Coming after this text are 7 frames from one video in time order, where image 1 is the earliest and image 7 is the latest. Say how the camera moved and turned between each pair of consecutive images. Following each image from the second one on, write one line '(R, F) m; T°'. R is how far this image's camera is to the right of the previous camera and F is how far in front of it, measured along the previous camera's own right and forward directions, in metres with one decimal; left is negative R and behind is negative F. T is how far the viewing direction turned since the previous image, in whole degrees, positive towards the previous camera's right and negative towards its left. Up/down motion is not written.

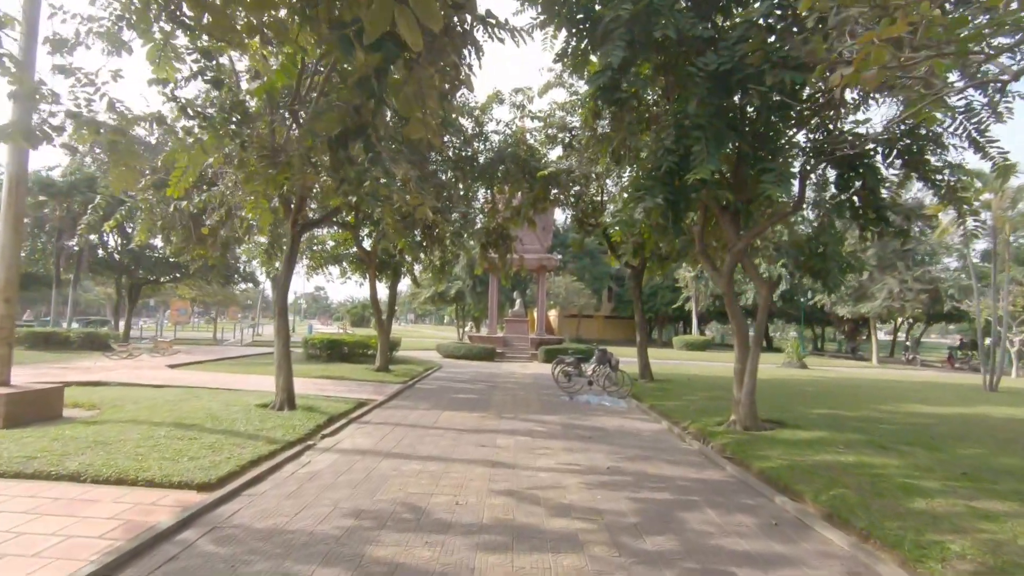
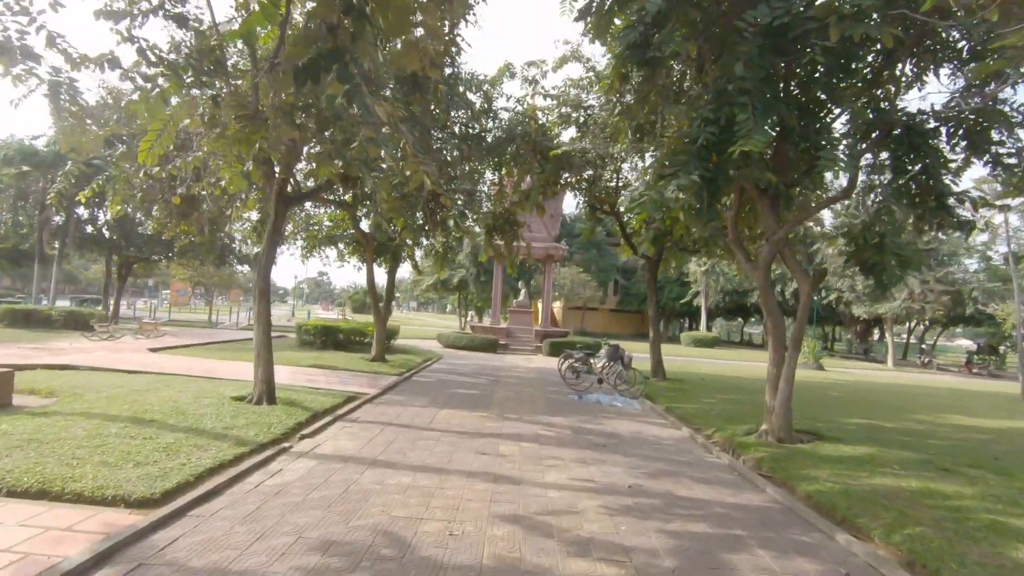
(-0.1, +1.2) m; 0°
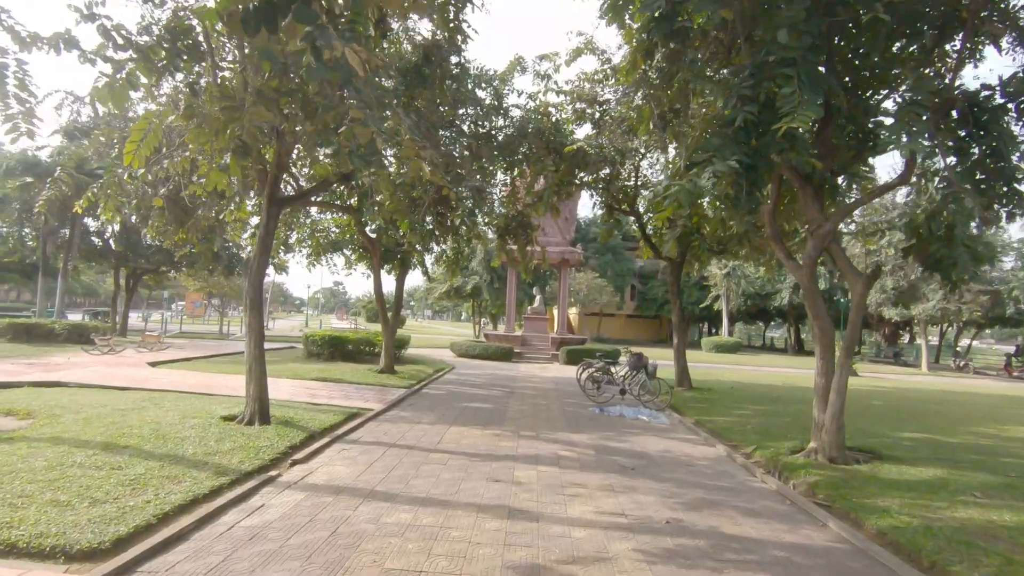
(0.0, +0.9) m; -2°
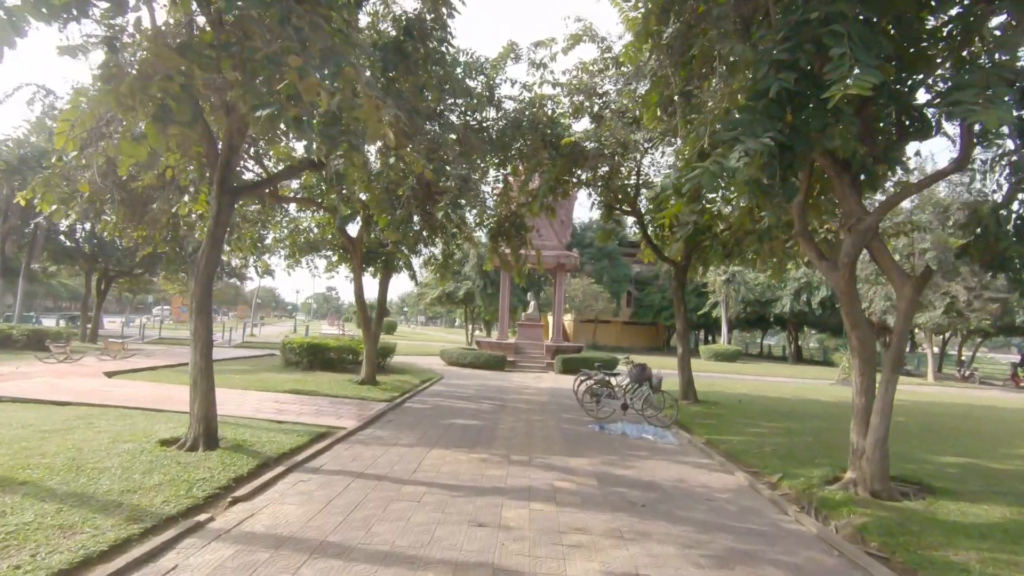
(+0.1, +1.2) m; +1°
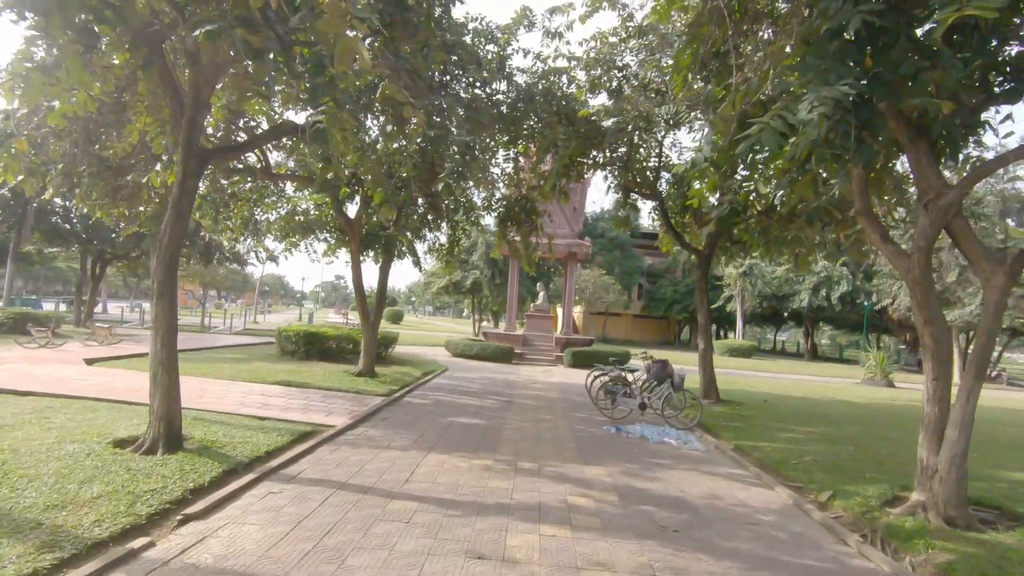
(0.0, +1.1) m; -1°
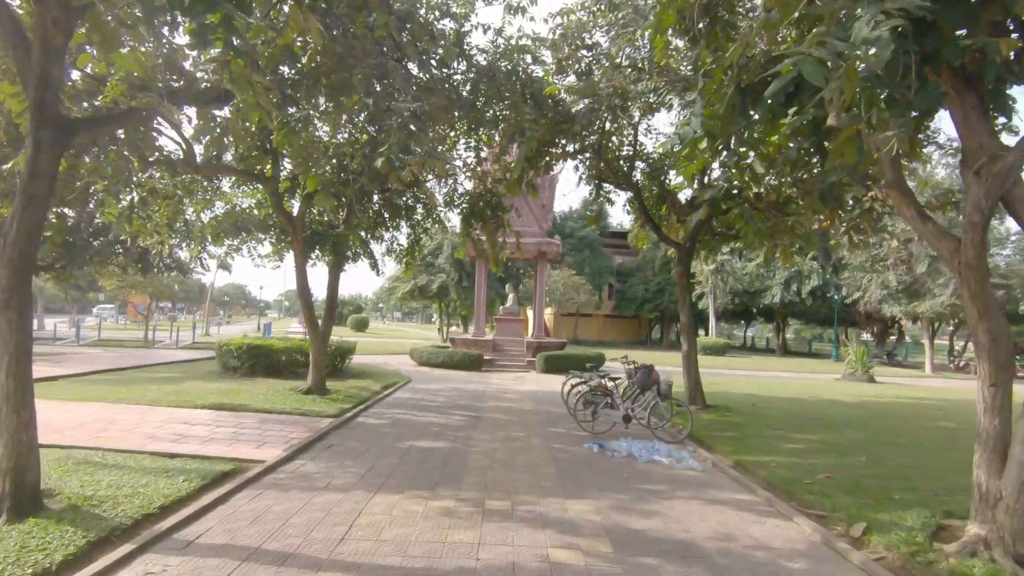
(+0.1, +1.4) m; +3°
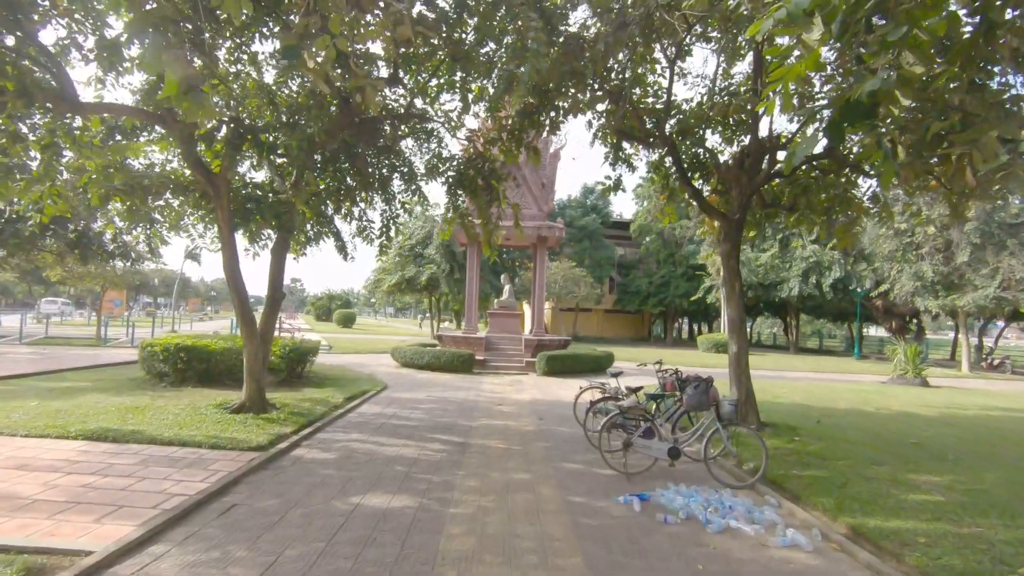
(0.0, +3.1) m; +1°
